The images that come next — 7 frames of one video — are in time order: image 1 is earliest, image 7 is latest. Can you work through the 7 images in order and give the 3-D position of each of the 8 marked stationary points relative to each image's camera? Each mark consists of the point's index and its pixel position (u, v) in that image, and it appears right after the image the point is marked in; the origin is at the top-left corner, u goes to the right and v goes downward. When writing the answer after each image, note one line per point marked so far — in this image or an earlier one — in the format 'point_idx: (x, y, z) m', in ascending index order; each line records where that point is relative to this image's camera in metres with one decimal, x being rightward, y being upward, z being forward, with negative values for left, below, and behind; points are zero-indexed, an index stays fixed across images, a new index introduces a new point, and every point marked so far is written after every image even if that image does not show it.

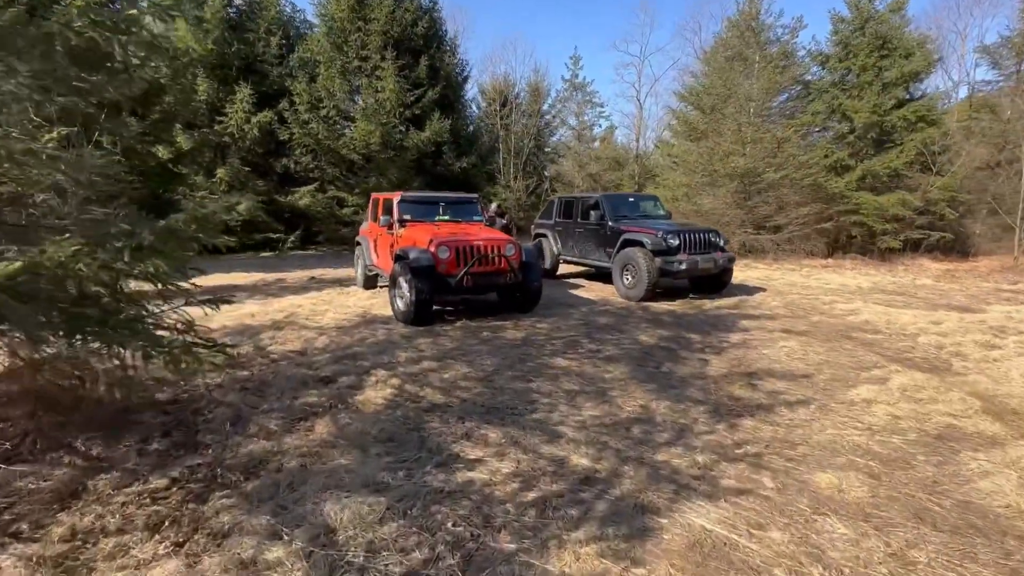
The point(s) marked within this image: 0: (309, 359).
0: (-2.3, -0.8, +5.4) m
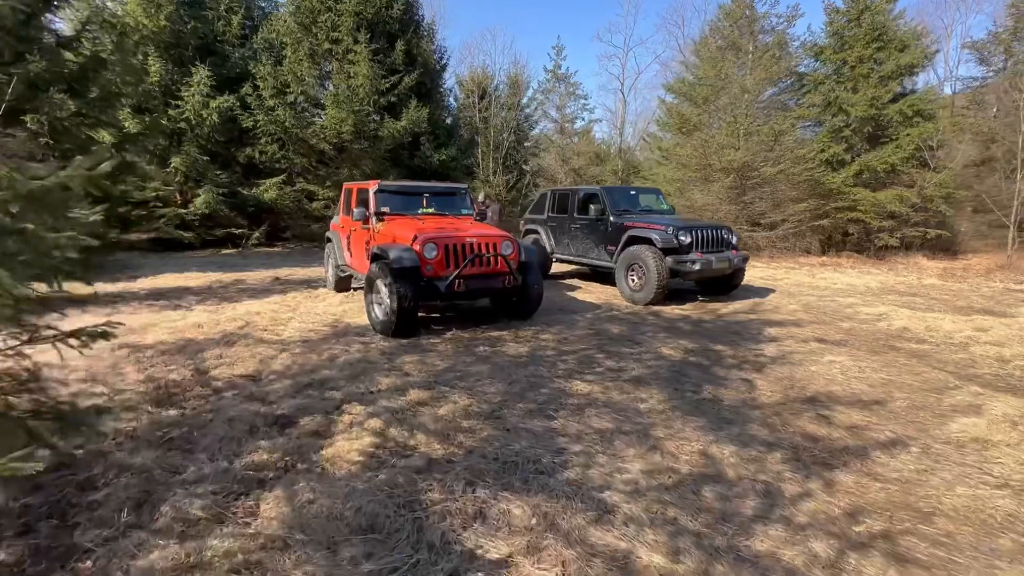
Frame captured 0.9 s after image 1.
0: (-2.2, -0.9, +4.2) m
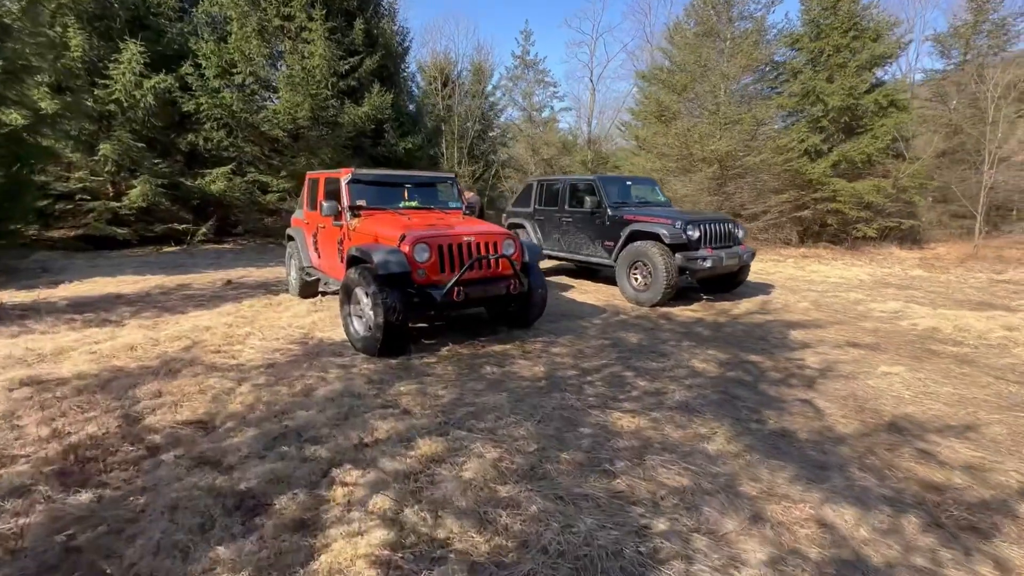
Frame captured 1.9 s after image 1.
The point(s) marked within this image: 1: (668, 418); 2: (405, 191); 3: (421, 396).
0: (-1.9, -1.0, +3.2) m
1: (+1.2, -1.0, +3.7) m
2: (-1.4, +1.3, +6.5) m
3: (-0.8, -0.9, +3.9) m
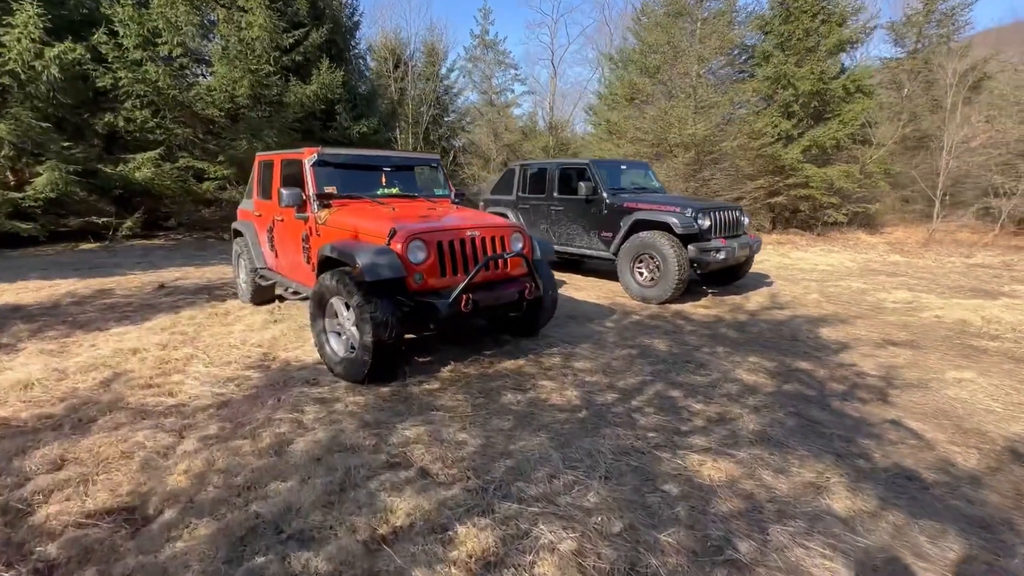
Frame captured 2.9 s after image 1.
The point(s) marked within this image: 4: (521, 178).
0: (-1.6, -1.2, +2.1) m
1: (+1.5, -1.1, +3.0) m
2: (-1.5, +1.3, +5.4) m
3: (-0.5, -1.0, +3.0) m
4: (+0.2, +2.1, +9.1) m
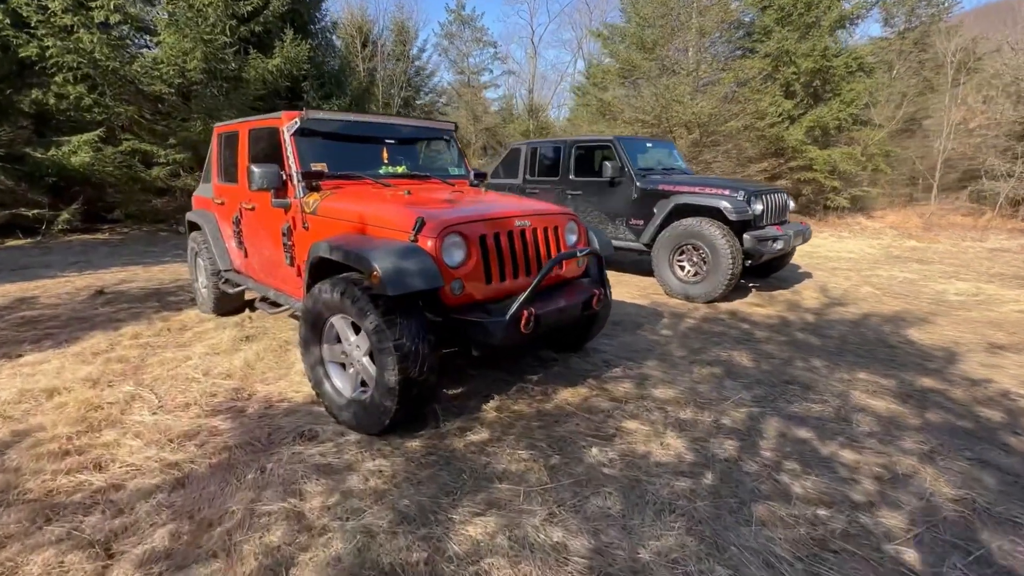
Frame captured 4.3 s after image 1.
0: (-1.0, -1.3, +1.0) m
1: (+2.1, -1.1, +2.0) m
2: (-1.1, +1.2, +4.2) m
3: (+0.1, -1.1, +1.9) m
4: (+0.3, +2.2, +7.9) m
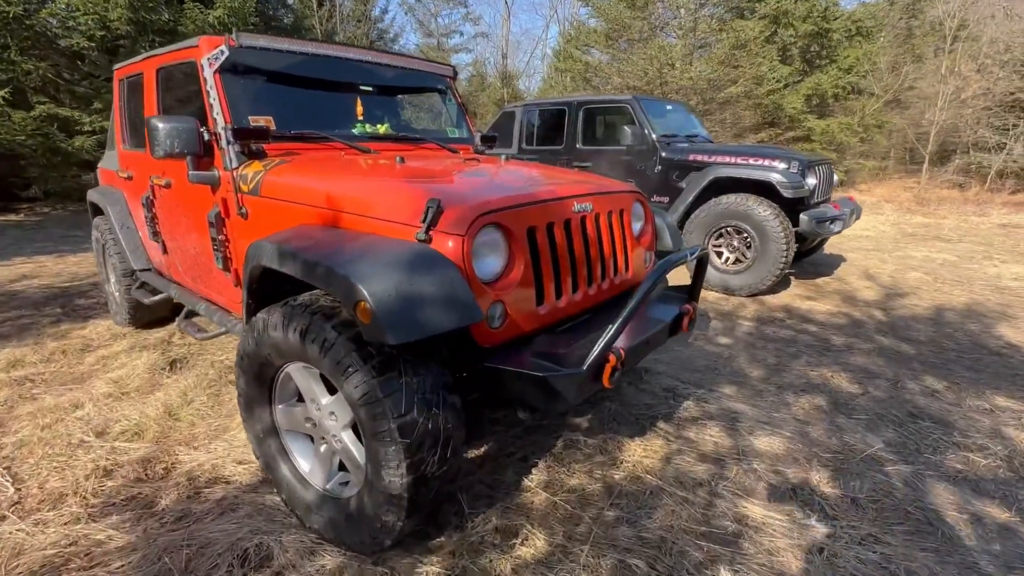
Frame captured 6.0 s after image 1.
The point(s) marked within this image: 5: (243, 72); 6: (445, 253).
0: (-0.6, -1.5, -0.1) m
1: (+2.4, -1.2, +1.1) m
2: (-0.9, +1.2, +2.9) m
3: (+0.4, -1.2, +0.9) m
4: (+0.2, +2.3, +6.7) m
5: (-1.5, +1.1, +2.5) m
6: (-0.2, +0.1, +1.6) m
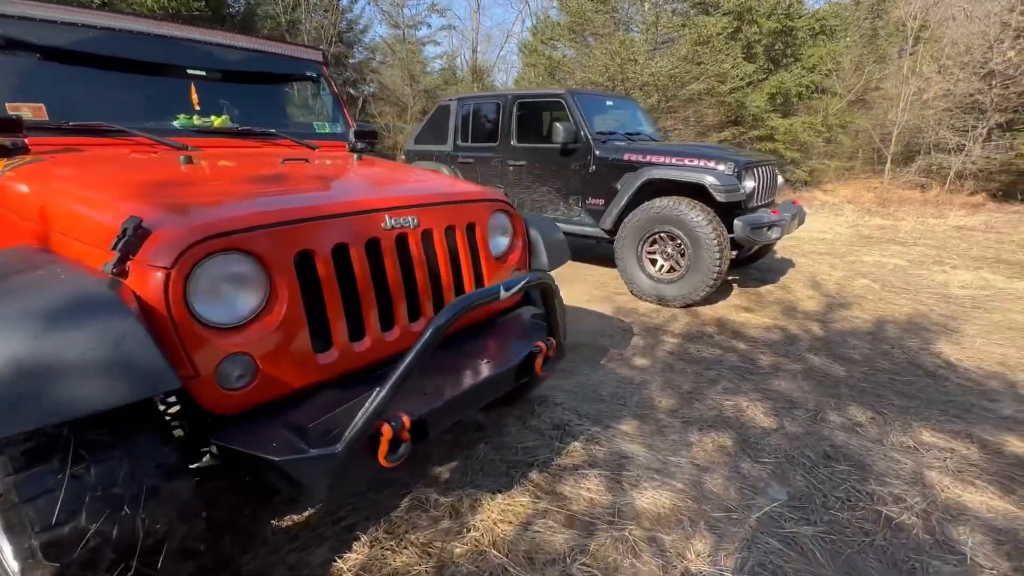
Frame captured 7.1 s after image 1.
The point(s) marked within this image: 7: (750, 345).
0: (-1.2, -1.7, -0.6) m
1: (+1.7, -1.4, +0.8) m
2: (-1.7, +1.0, +2.5) m
3: (-0.2, -1.4, +0.5) m
4: (-0.7, +2.2, +6.3) m
5: (-2.2, +1.0, +2.0) m
6: (-0.9, 0.0, +1.2) m
7: (+1.9, -0.4, +3.8) m
